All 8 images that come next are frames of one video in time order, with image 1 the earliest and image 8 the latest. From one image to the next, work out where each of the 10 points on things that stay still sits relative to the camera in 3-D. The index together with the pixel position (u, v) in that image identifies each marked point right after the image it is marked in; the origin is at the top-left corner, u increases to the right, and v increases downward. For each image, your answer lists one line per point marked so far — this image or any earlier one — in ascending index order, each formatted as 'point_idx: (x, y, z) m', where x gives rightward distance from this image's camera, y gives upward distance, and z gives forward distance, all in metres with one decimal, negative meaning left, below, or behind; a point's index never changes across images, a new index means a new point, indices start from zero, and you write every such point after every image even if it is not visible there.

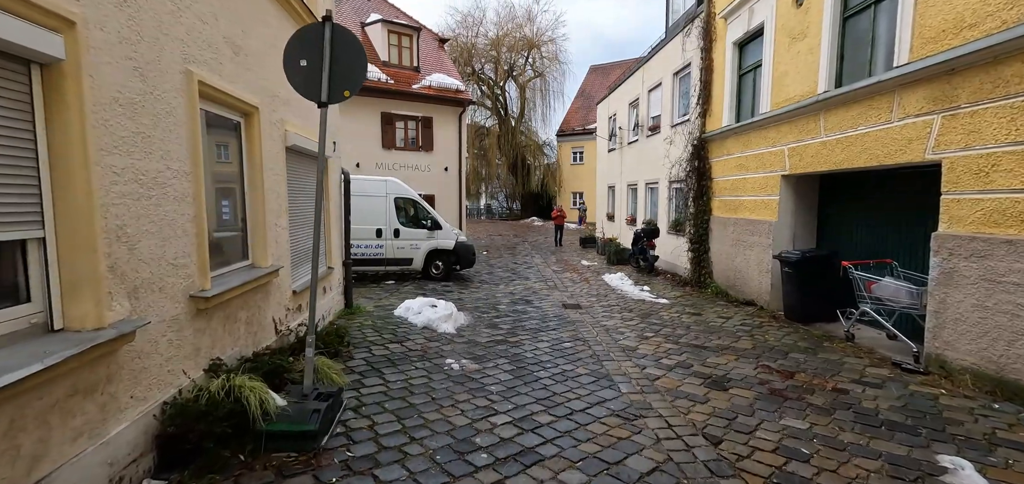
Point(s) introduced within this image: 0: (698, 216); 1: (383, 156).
0: (+3.7, +0.5, +9.6) m
1: (-4.1, +2.7, +15.3) m
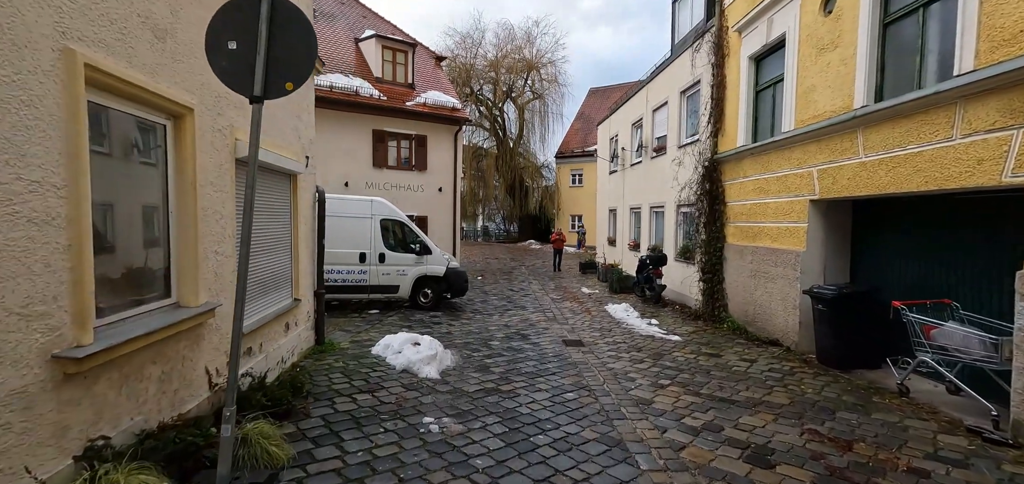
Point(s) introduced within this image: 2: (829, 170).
0: (+3.6, 0.0, +8.8) m
1: (-4.2, +2.0, +14.6) m
2: (+3.9, +0.9, +6.0) m
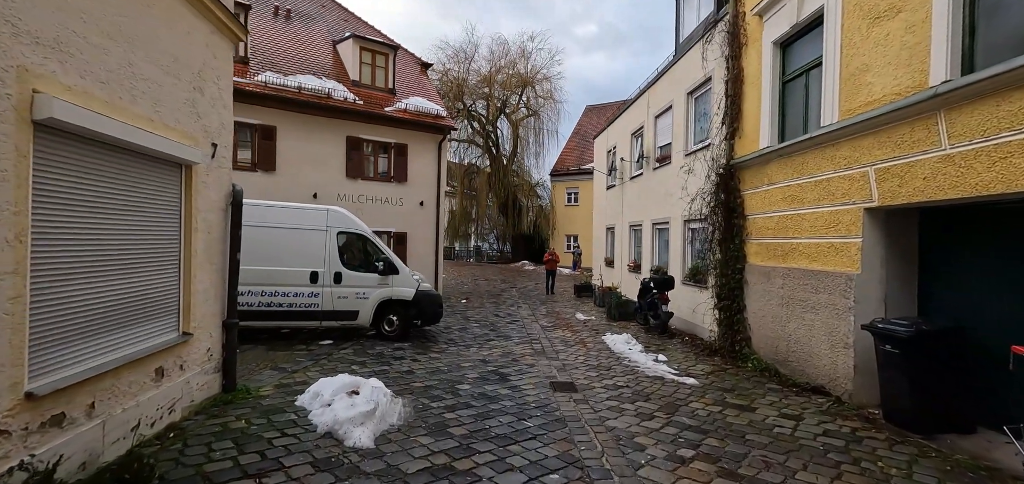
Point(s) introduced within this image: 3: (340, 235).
0: (+3.3, -0.4, +7.4) m
1: (-4.5, +1.5, +13.2) m
2: (+3.6, +0.7, +4.6) m
3: (-2.8, +0.1, +8.0) m
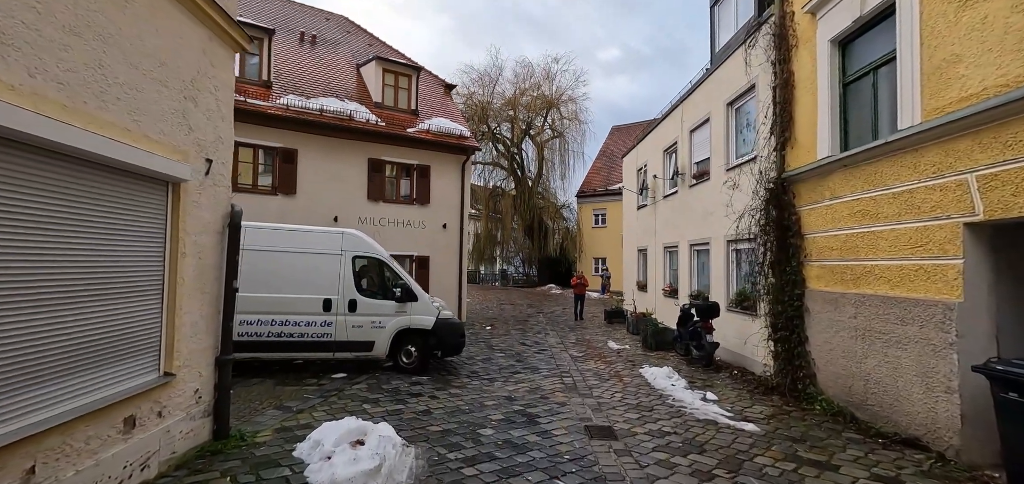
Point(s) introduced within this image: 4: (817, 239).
0: (+3.7, -0.7, +6.6) m
1: (-3.8, +0.9, +12.8) m
2: (+3.8, +0.5, +3.8) m
3: (-2.4, -0.3, +7.5) m
4: (+3.9, 0.0, +6.2) m
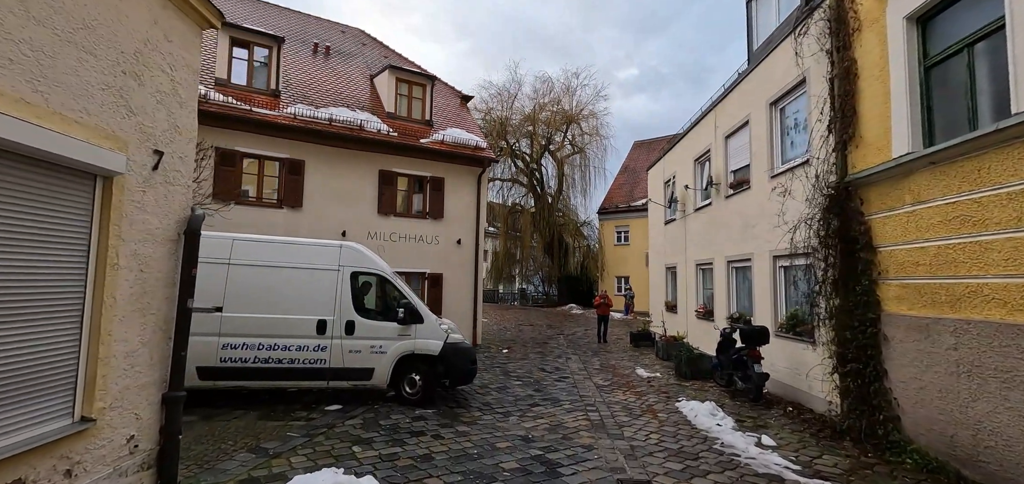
0: (+3.9, -0.8, +5.5) m
1: (-3.4, +0.5, +12.1) m
2: (+3.9, +0.5, +2.8) m
3: (-2.2, -0.5, +6.7) m
4: (+4.1, -0.1, +5.1) m
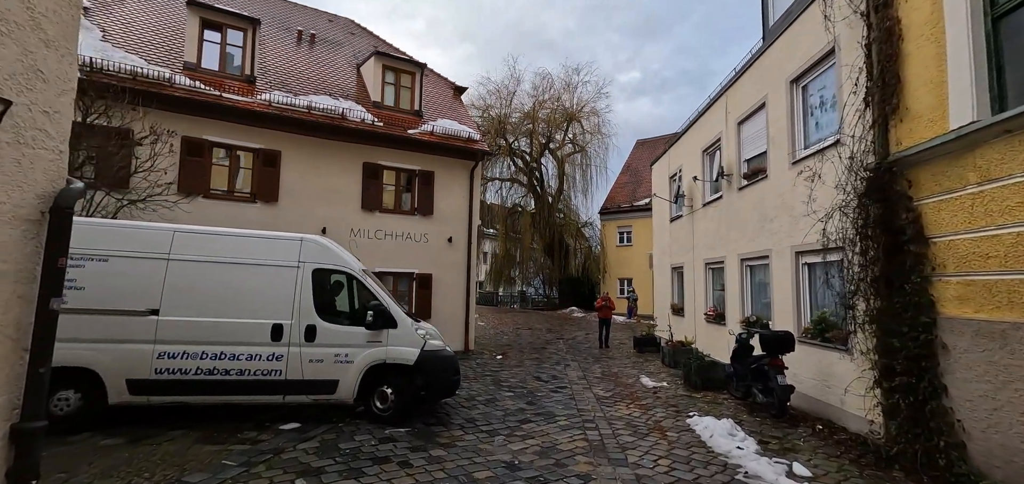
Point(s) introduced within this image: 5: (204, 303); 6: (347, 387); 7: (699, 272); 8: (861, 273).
0: (+3.7, -0.7, +4.6) m
1: (-3.5, +0.5, +11.3) m
2: (+3.7, +0.6, +1.9) m
3: (-2.3, -0.4, +5.9) m
4: (+3.9, 0.0, +4.3) m
5: (-3.5, -0.7, +5.4) m
6: (-2.0, -1.7, +5.7) m
7: (+4.3, -0.7, +11.0) m
8: (+3.8, -0.3, +5.2) m
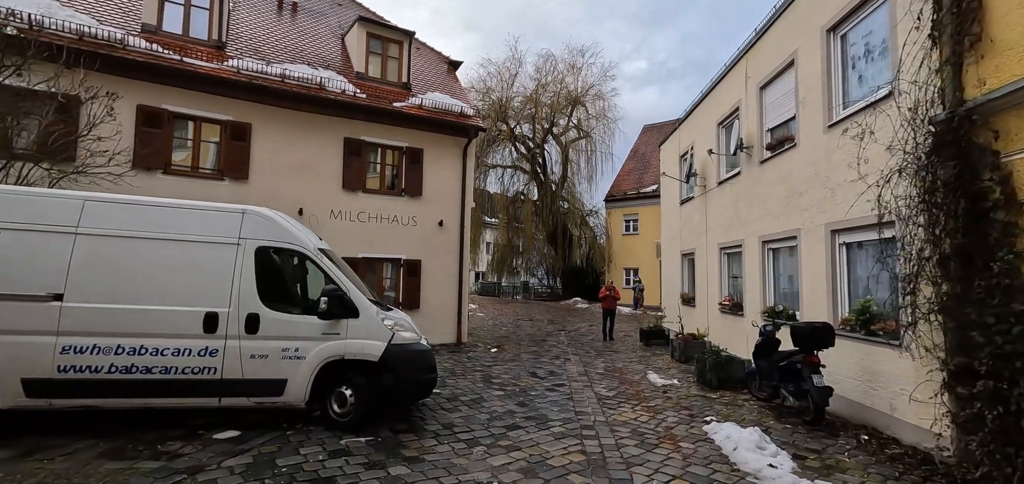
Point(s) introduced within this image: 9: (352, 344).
0: (+3.6, -0.5, +3.6) m
1: (-3.6, +0.9, +10.3) m
2: (+3.5, +0.8, +0.9) m
3: (-2.5, -0.1, +4.9) m
4: (+3.7, +0.2, +3.2) m
5: (-3.6, -0.4, +4.5) m
6: (-2.1, -1.4, +4.8) m
7: (+4.1, -0.3, +10.0) m
8: (+3.6, -0.1, +4.2) m
9: (-1.6, -1.0, +4.9) m
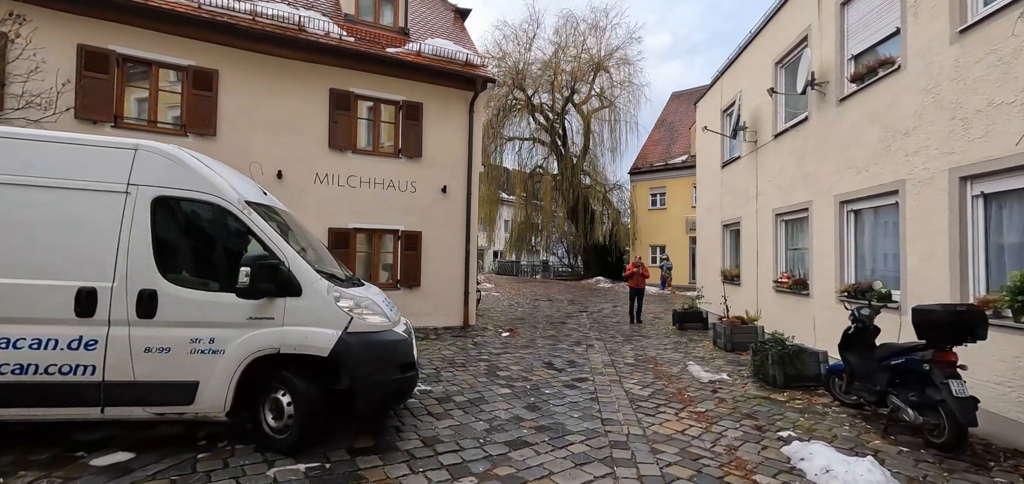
0: (+3.5, -0.1, +2.0) m
1: (-3.4, +1.5, +8.9) m
2: (+3.4, +1.0, -0.8) m
3: (-2.5, +0.3, +3.5) m
4: (+3.6, +0.6, +1.6) m
5: (-3.6, -0.1, +3.2) m
6: (-2.1, -1.1, +3.4) m
7: (+4.4, +0.3, +8.3) m
8: (+3.6, +0.3, +2.5) m
9: (-1.6, -0.6, +3.5) m
